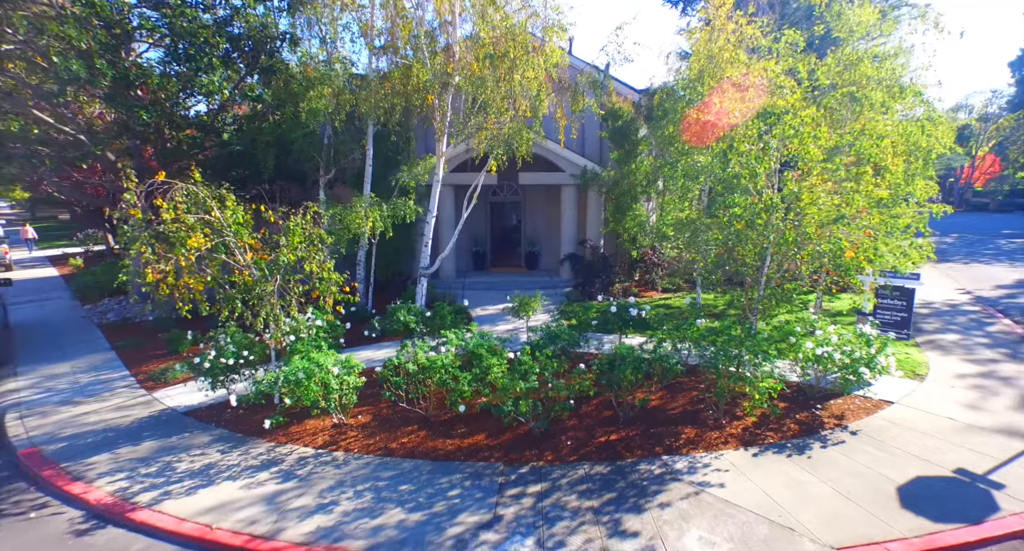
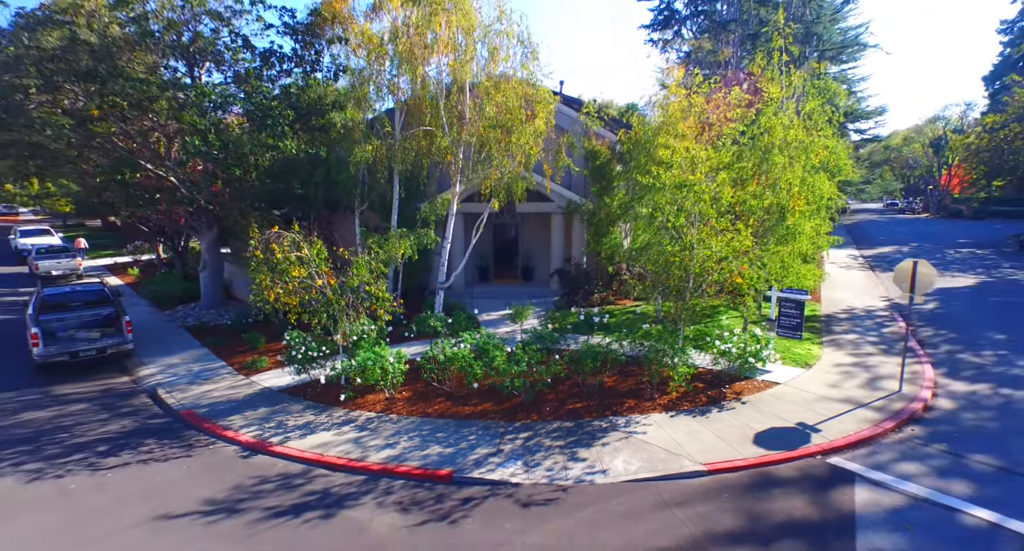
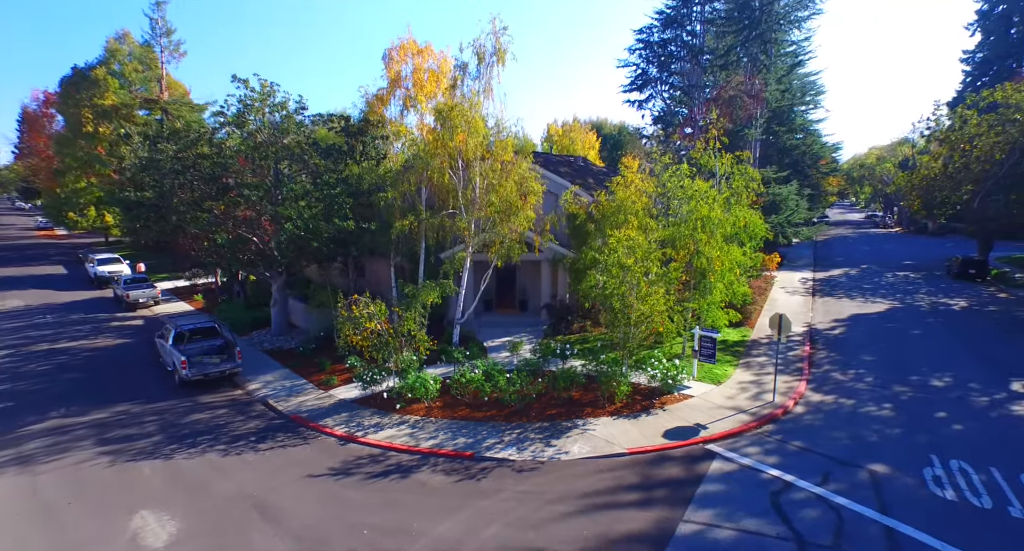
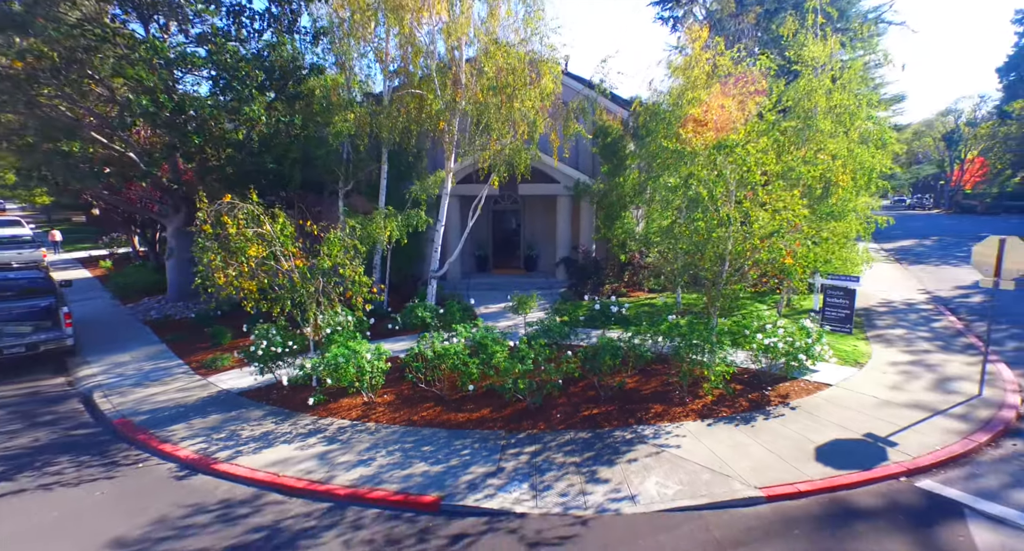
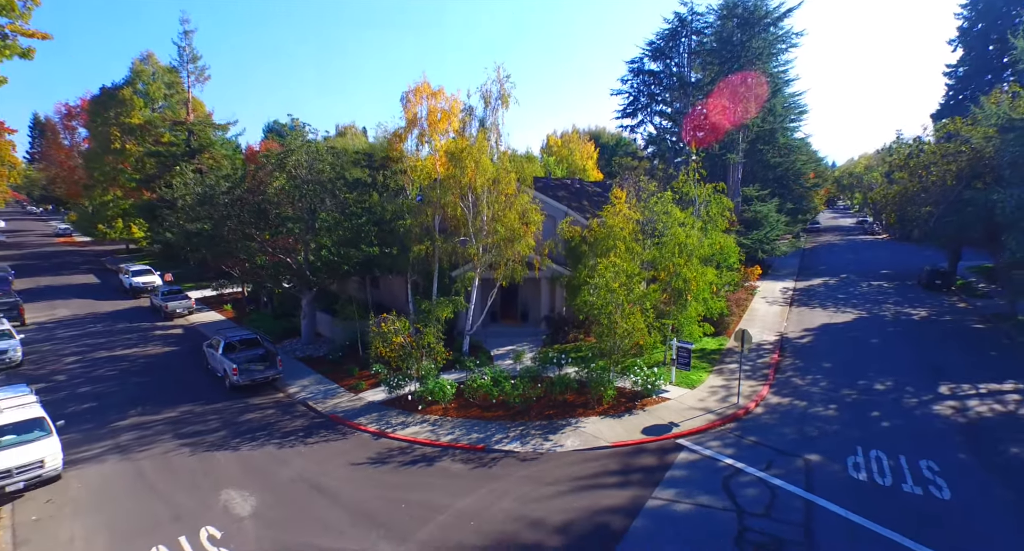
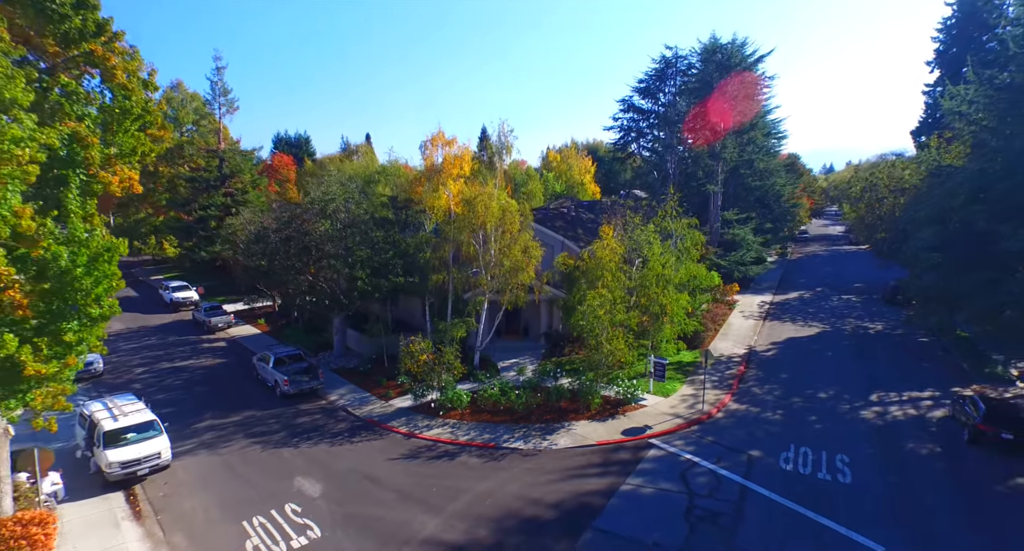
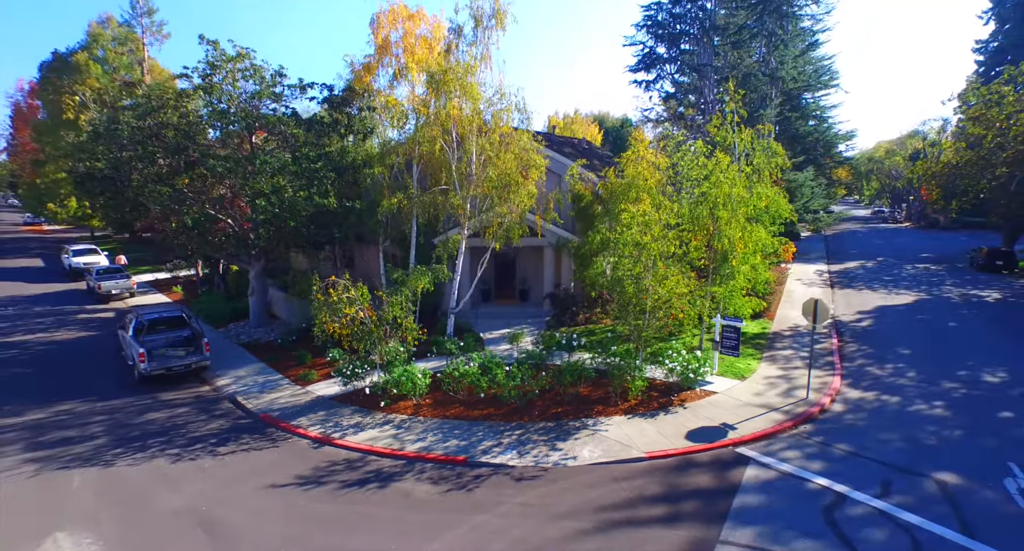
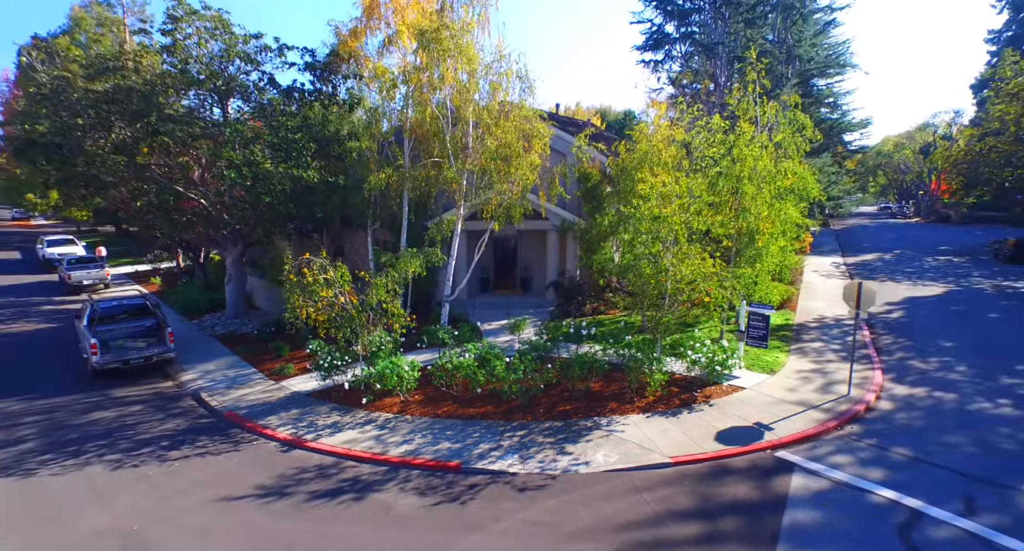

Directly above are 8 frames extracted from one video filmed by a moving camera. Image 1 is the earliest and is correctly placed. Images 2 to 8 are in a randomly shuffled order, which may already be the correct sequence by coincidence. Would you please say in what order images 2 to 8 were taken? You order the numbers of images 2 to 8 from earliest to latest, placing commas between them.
4, 2, 8, 7, 3, 5, 6
